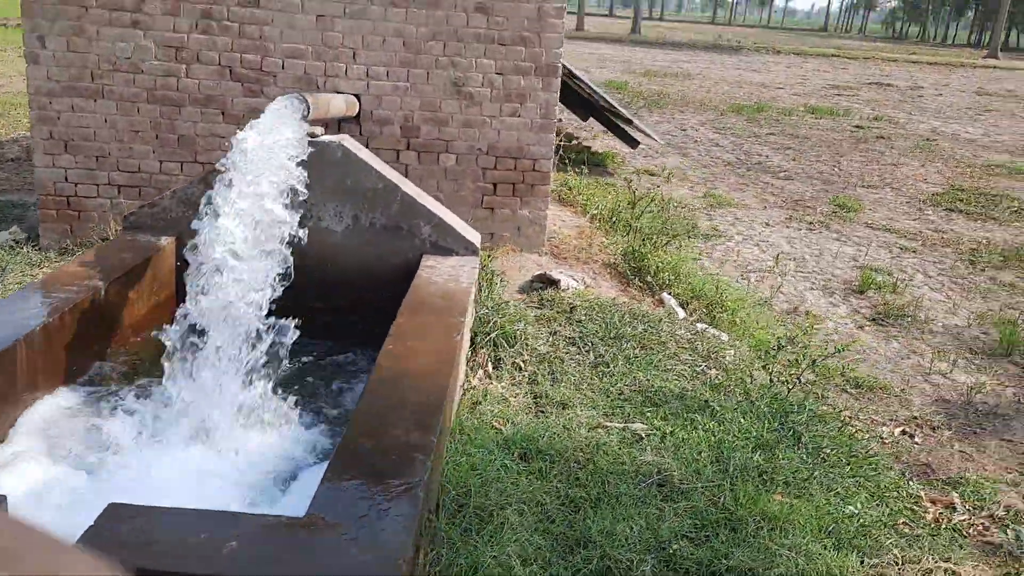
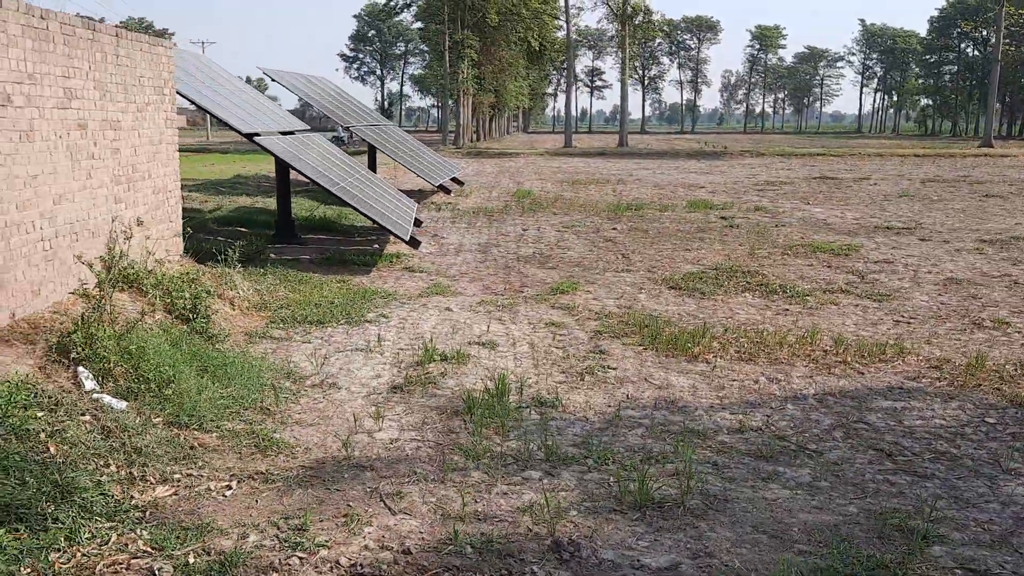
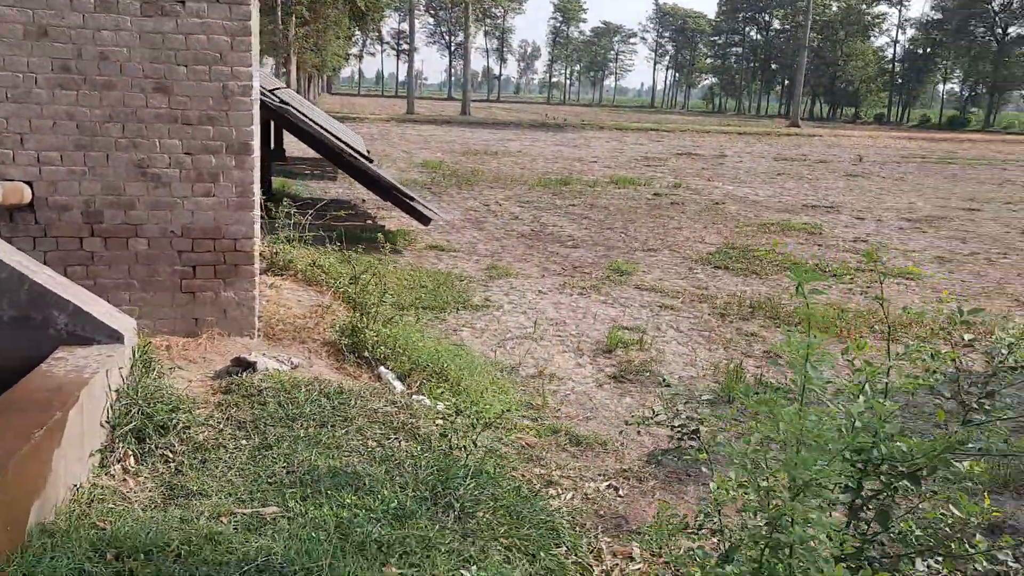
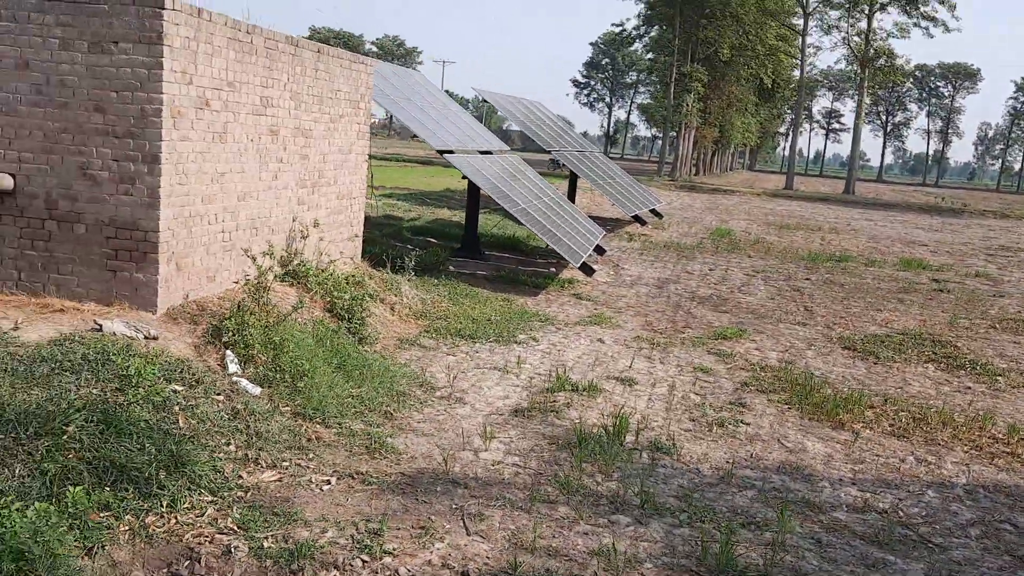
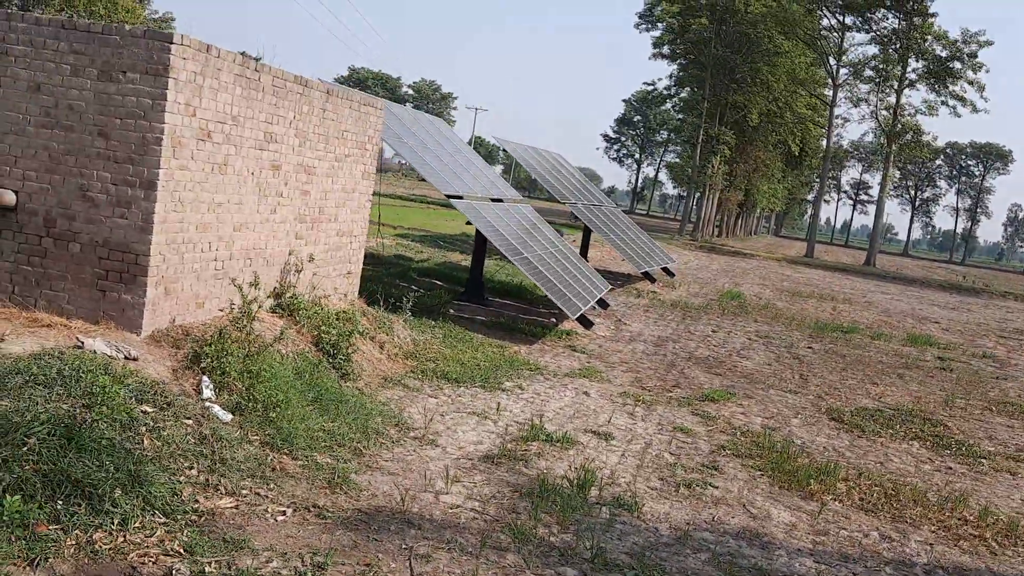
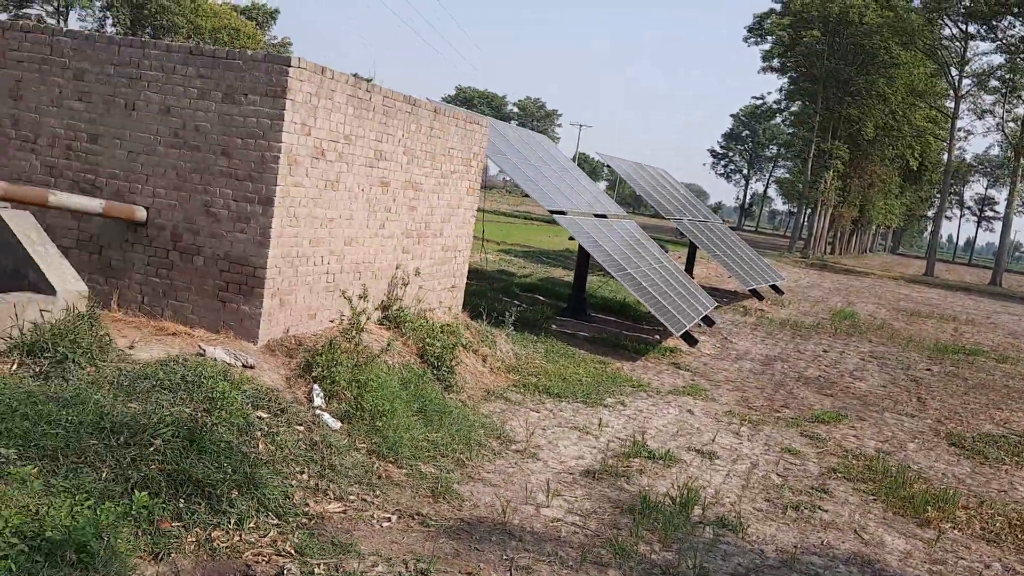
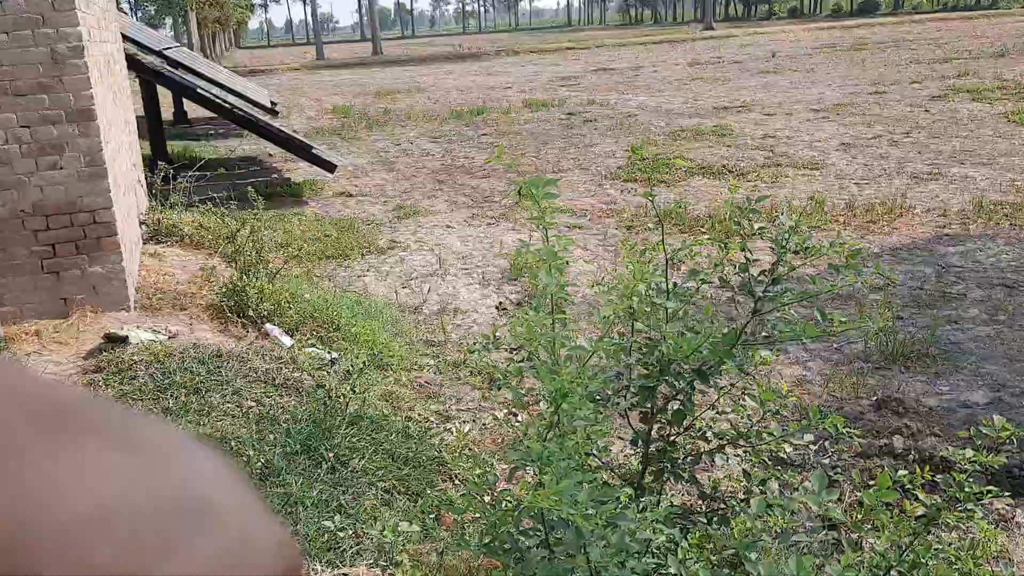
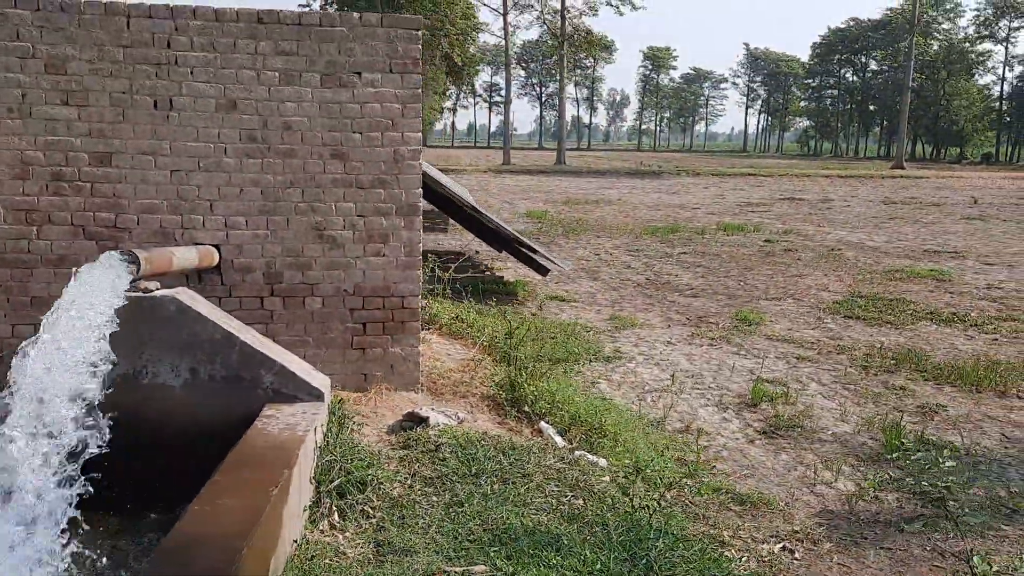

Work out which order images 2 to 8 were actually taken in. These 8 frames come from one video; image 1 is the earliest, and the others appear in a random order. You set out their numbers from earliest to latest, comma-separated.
8, 3, 7, 2, 4, 5, 6
